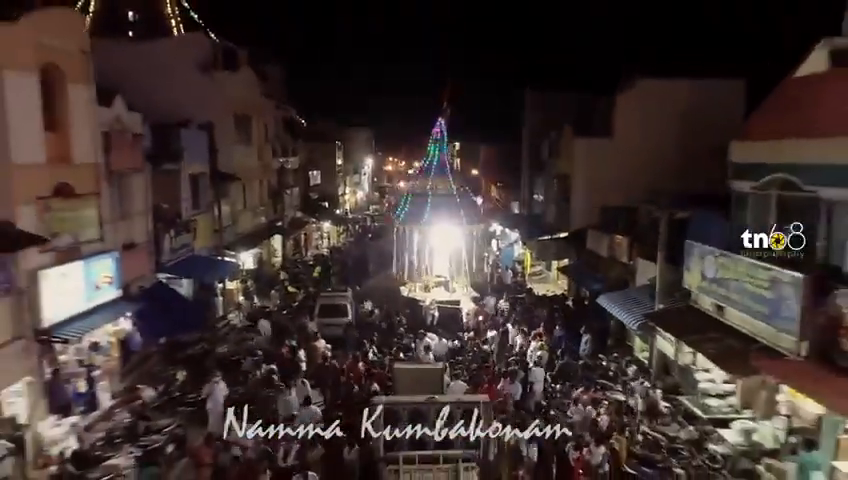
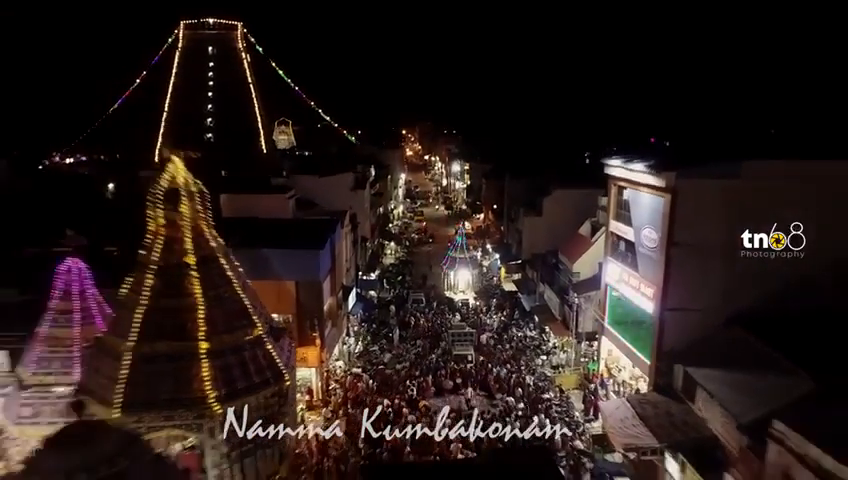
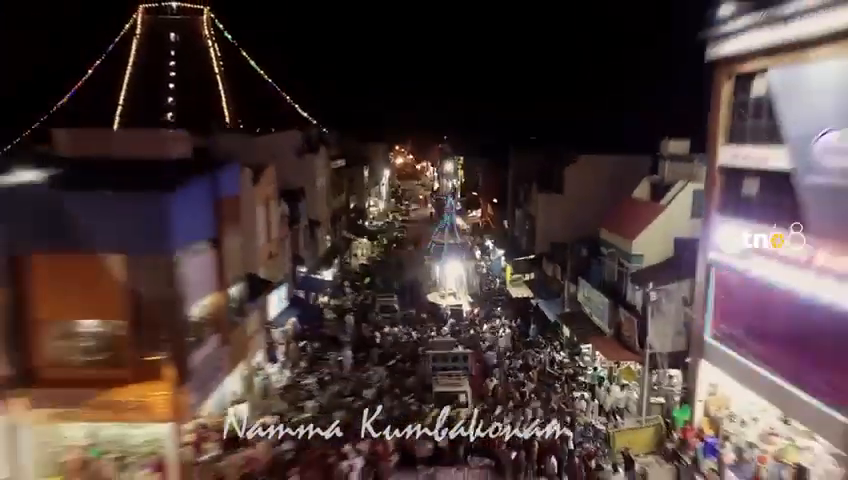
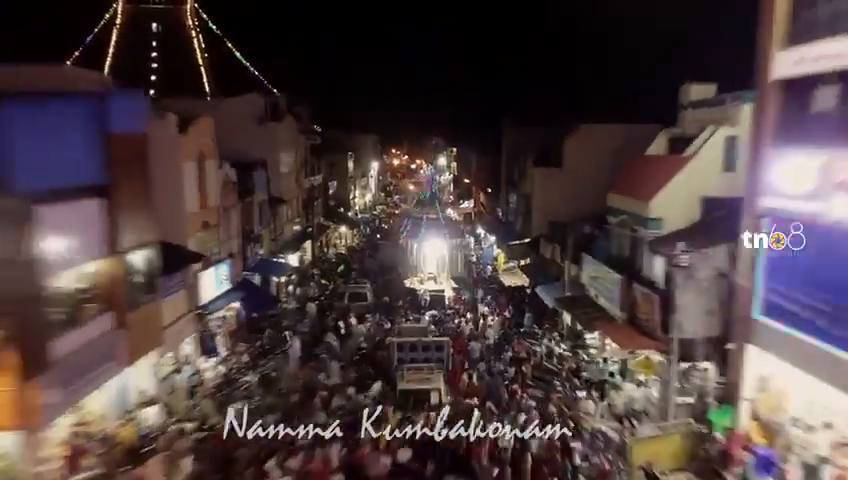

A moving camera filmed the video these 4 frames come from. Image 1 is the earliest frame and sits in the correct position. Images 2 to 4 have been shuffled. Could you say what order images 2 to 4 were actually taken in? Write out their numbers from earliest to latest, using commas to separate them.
4, 3, 2
